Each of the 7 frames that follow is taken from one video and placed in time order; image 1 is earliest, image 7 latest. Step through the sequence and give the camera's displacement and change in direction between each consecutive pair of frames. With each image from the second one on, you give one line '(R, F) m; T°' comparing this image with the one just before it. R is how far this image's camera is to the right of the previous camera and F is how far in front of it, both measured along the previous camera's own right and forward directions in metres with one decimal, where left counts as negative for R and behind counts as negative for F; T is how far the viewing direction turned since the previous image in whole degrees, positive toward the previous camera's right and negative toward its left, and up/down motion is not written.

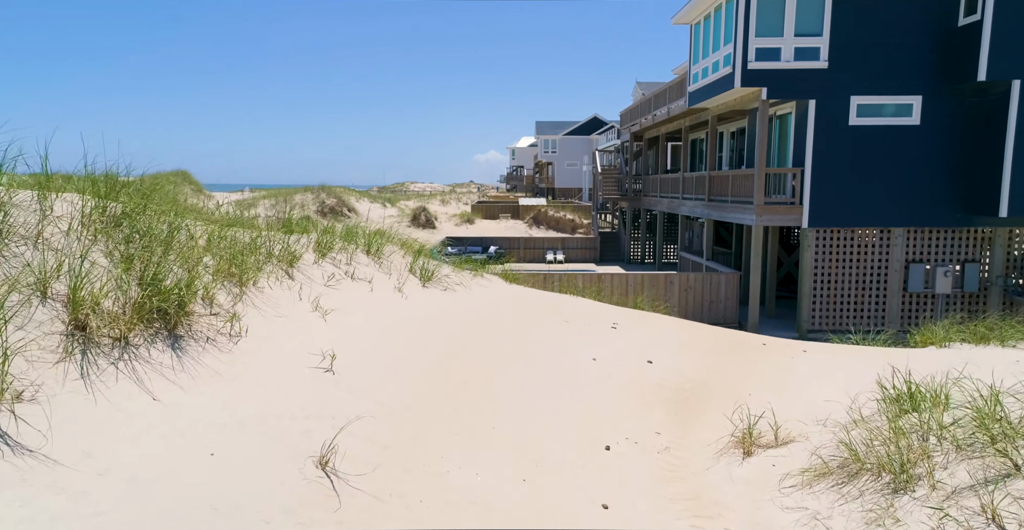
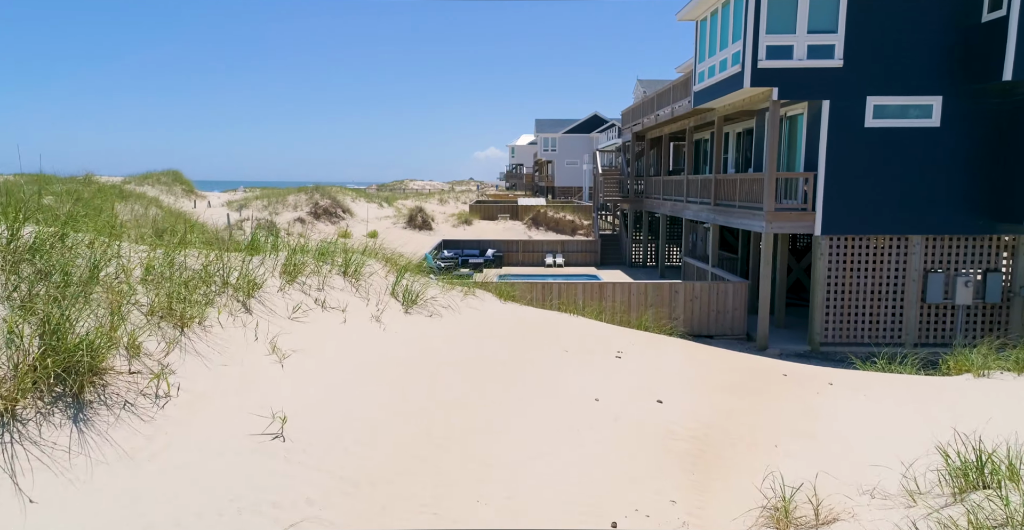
(+0.1, +0.7) m; 0°
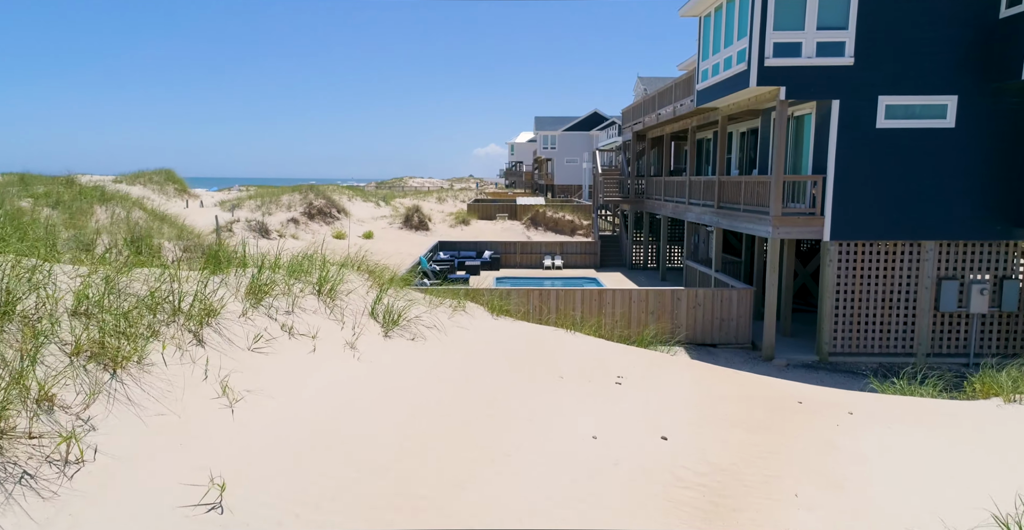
(+0.1, +0.5) m; 0°
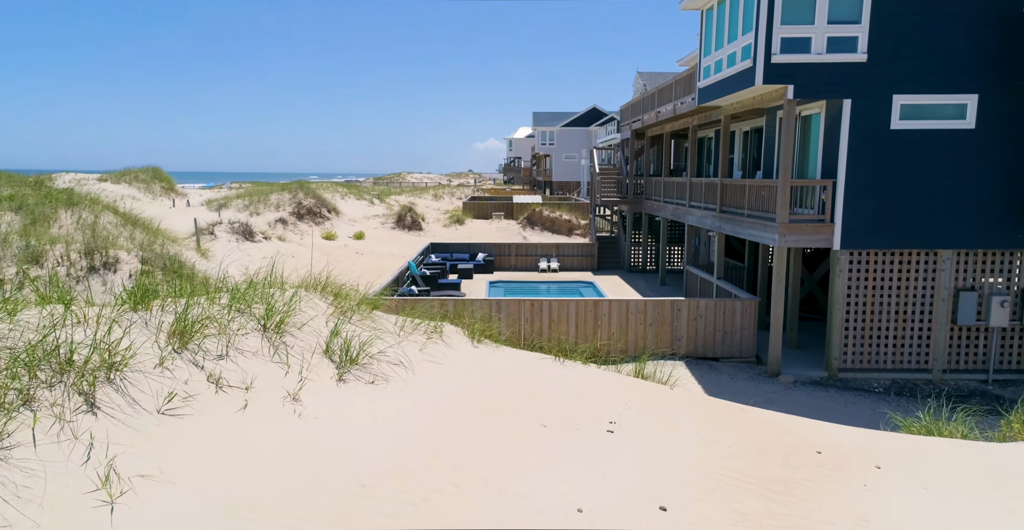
(+0.2, +0.8) m; 0°
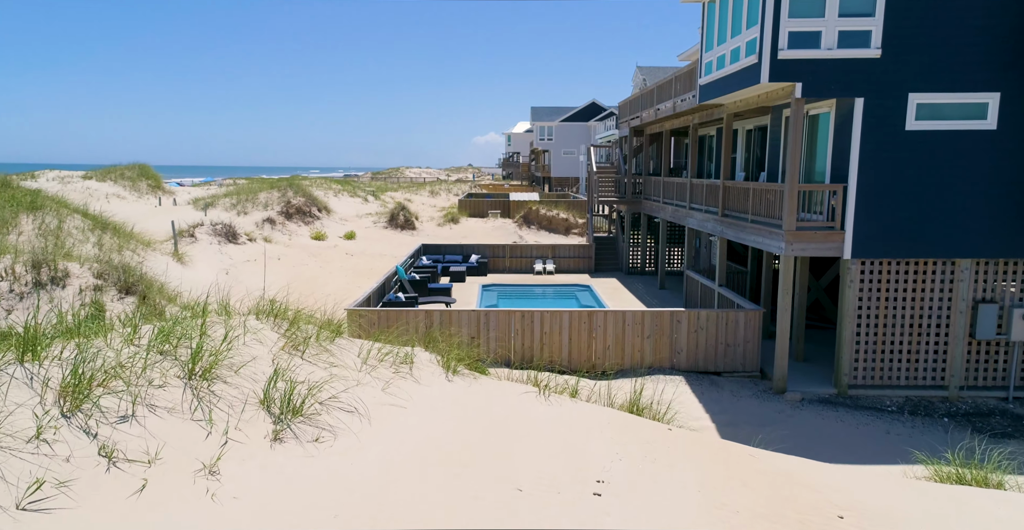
(+0.2, +0.7) m; 0°
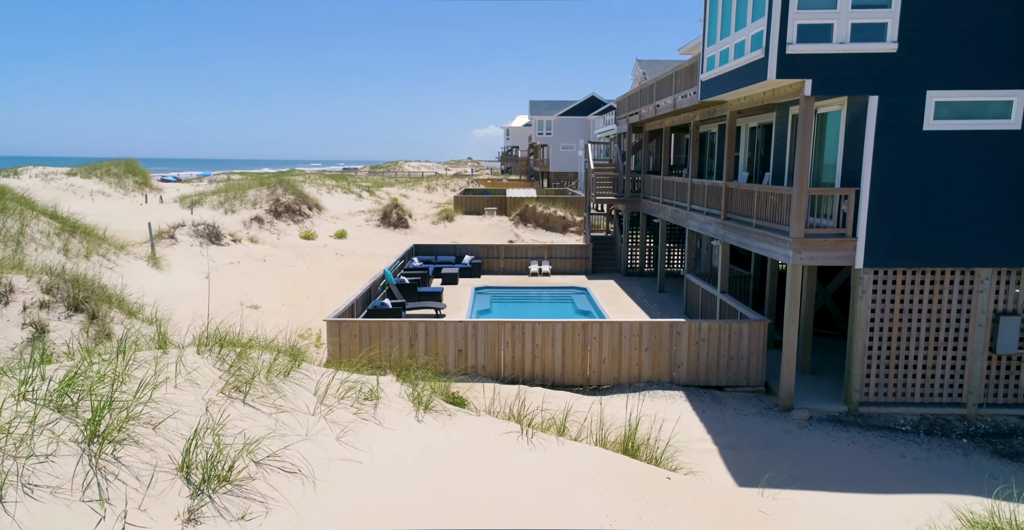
(+0.2, +0.7) m; 0°
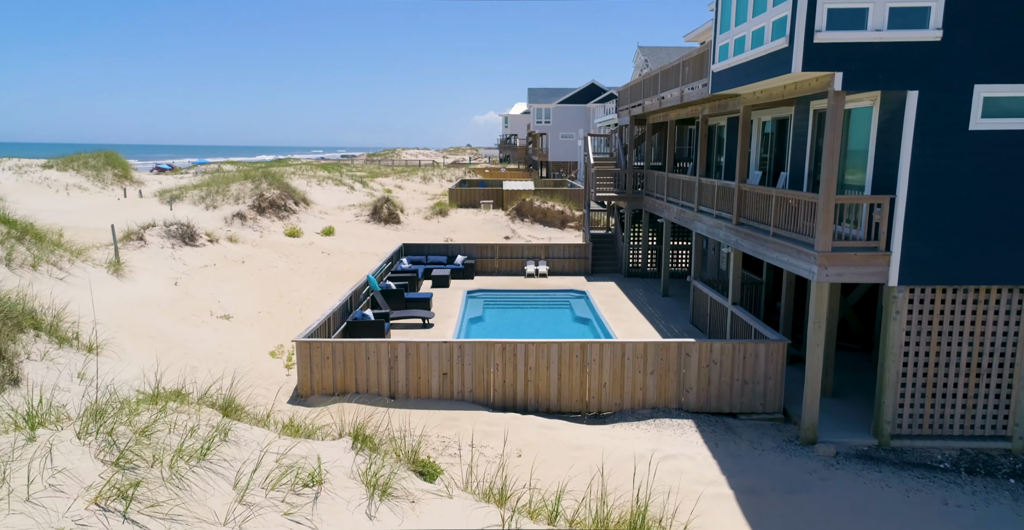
(+0.1, +1.2) m; 0°
